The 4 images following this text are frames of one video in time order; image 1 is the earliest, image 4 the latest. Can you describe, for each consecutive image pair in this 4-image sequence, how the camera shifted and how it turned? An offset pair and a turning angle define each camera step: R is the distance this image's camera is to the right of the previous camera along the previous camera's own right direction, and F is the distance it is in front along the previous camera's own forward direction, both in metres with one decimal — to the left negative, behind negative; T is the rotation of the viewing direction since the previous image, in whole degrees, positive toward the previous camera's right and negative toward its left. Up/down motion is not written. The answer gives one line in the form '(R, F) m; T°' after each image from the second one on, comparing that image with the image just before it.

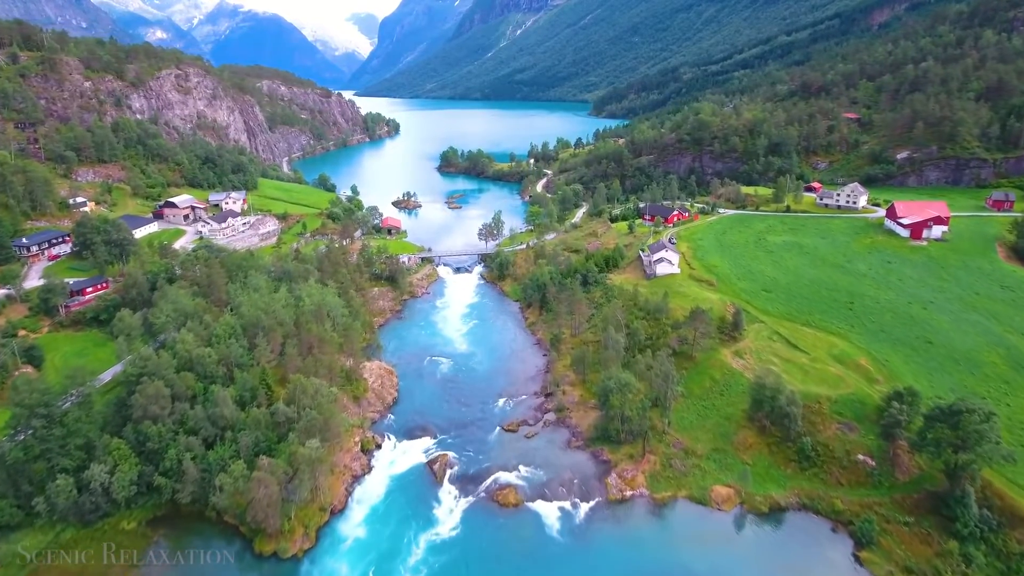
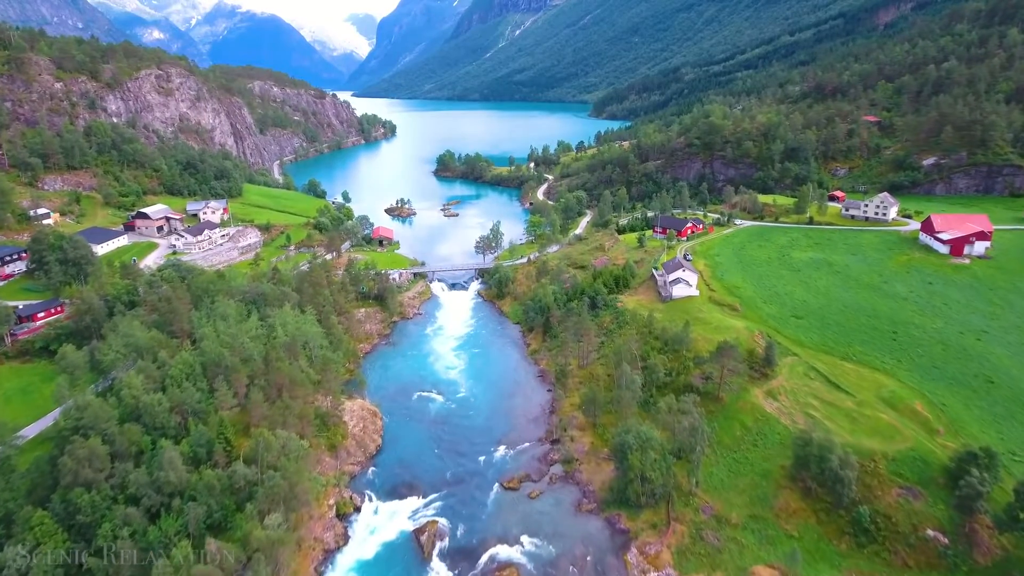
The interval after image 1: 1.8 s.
(-0.1, +5.5) m; 0°
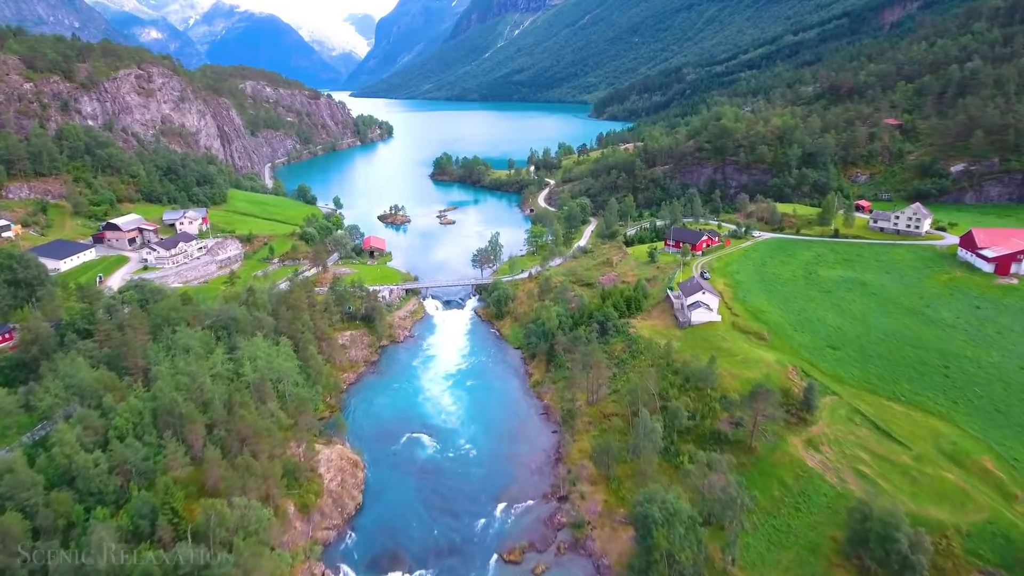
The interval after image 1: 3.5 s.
(-0.1, +5.1) m; 0°
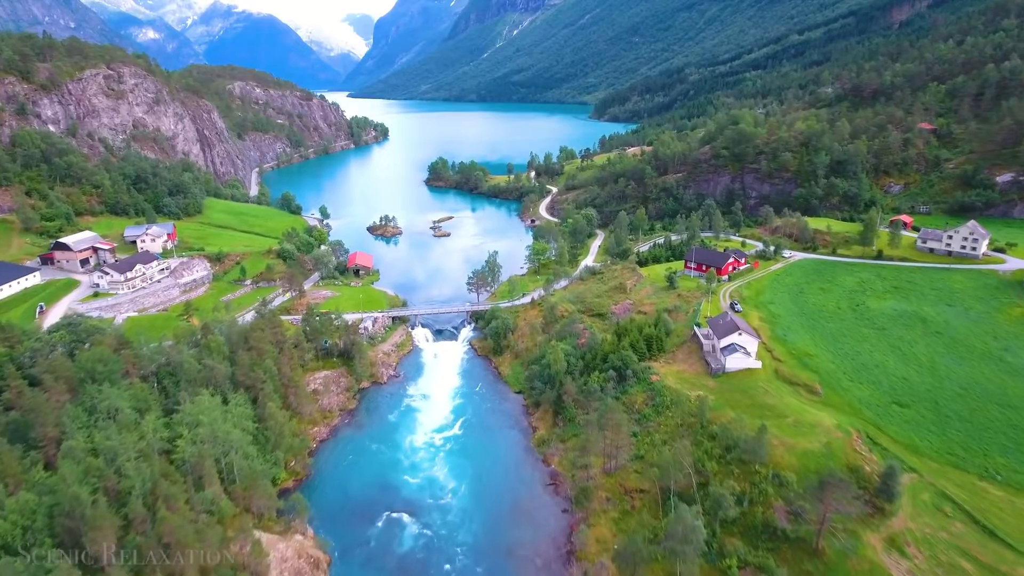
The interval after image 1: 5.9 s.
(-0.1, +7.1) m; 0°
